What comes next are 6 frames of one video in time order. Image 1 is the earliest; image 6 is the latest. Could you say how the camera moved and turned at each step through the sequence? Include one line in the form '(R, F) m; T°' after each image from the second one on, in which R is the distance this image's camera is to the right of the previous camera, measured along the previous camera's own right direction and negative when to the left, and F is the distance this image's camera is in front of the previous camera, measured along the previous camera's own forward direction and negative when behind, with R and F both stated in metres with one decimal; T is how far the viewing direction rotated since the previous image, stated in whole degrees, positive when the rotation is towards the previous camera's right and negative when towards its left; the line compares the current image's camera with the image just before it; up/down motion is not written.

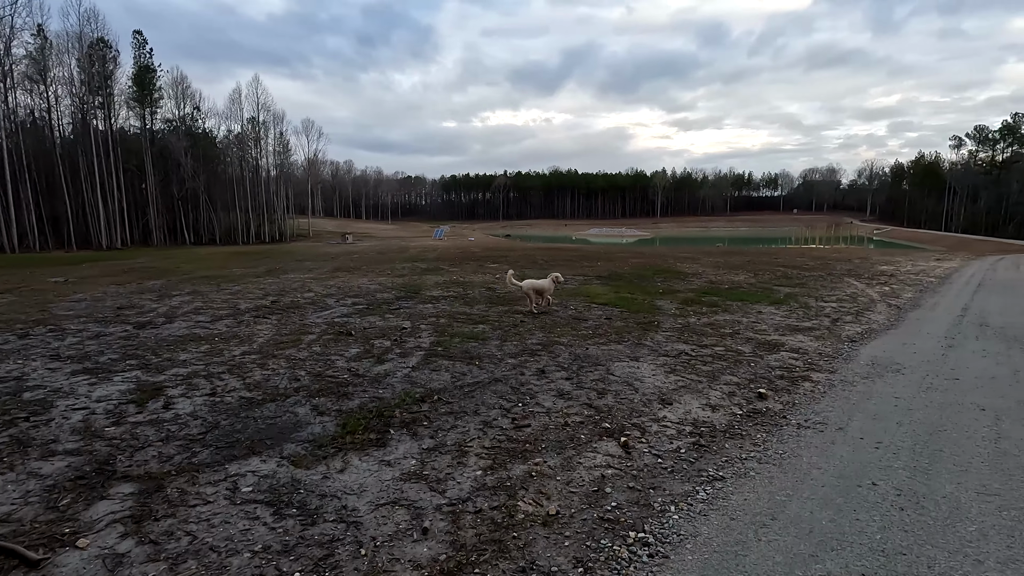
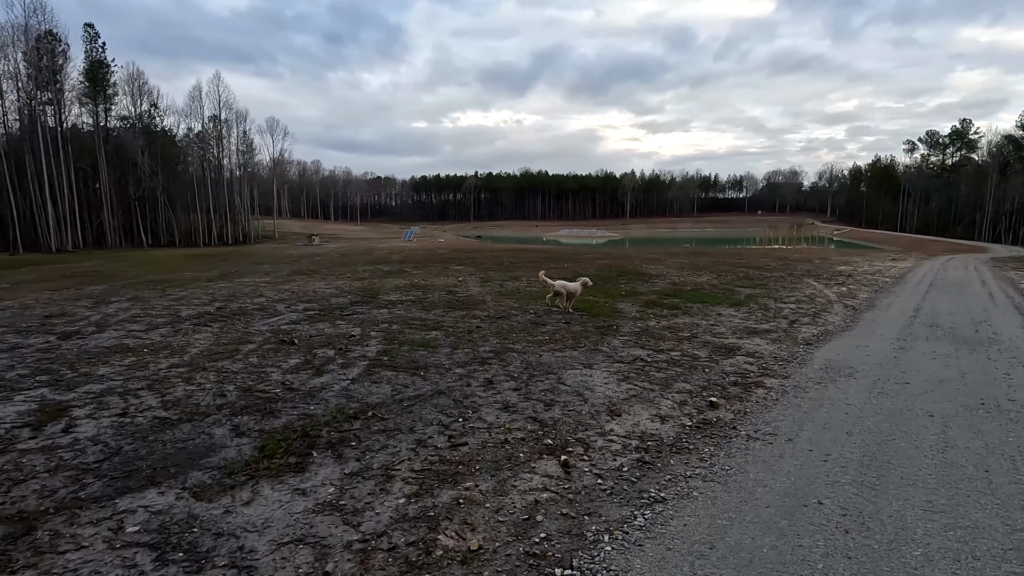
(+0.3, +0.3) m; +3°
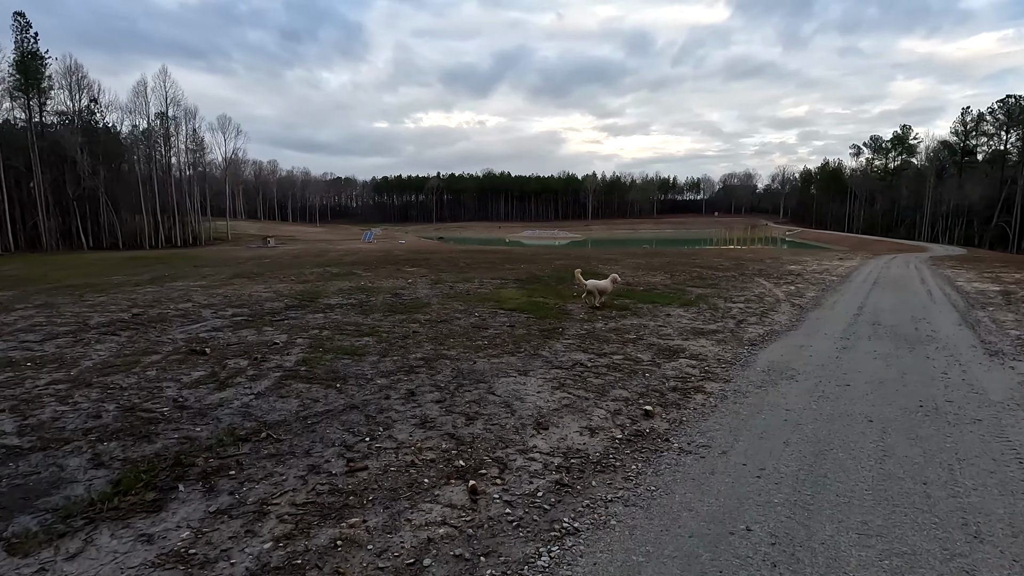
(+0.5, +0.5) m; +4°
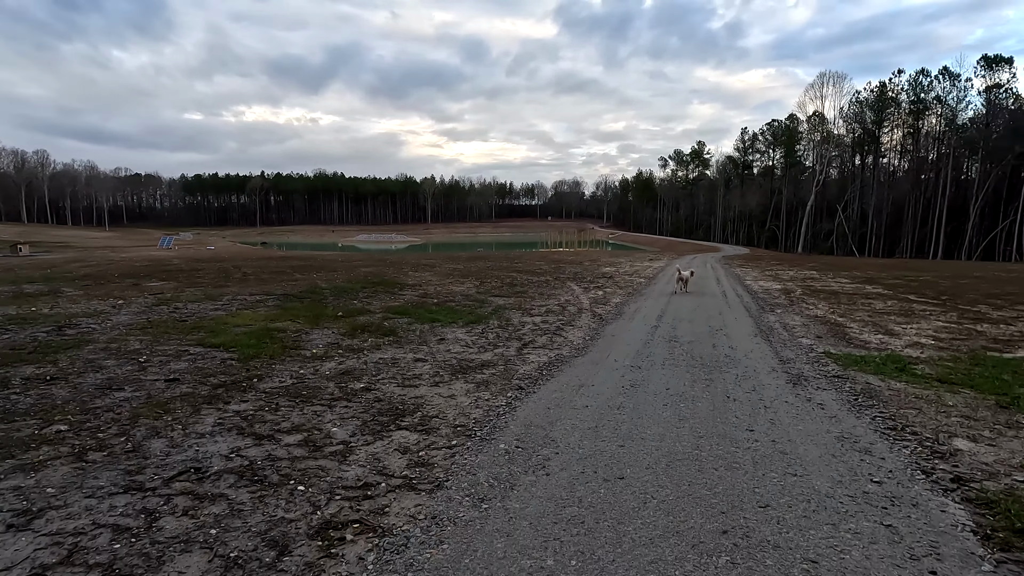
(+2.2, +2.9) m; +16°
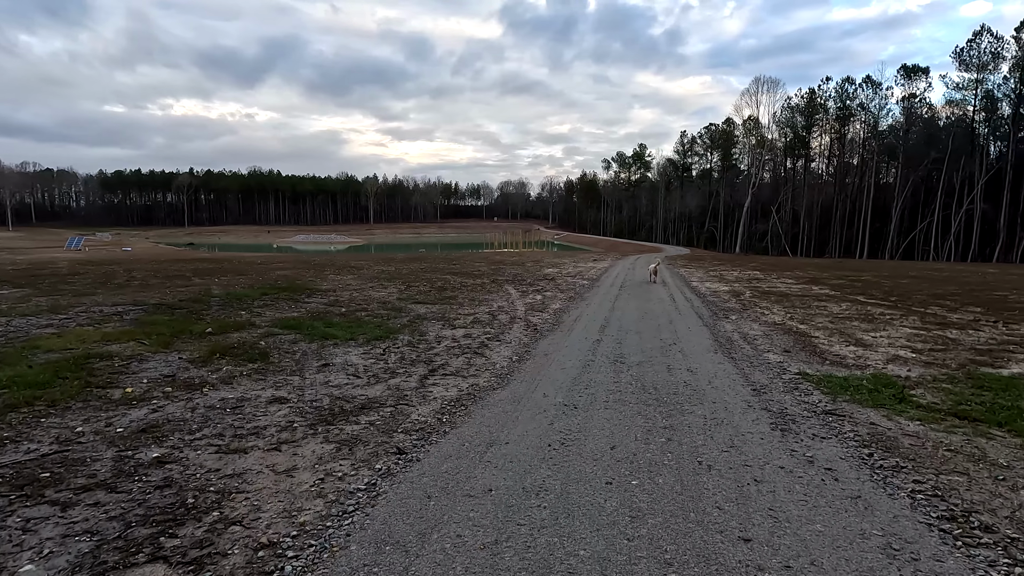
(+0.6, +2.1) m; +6°
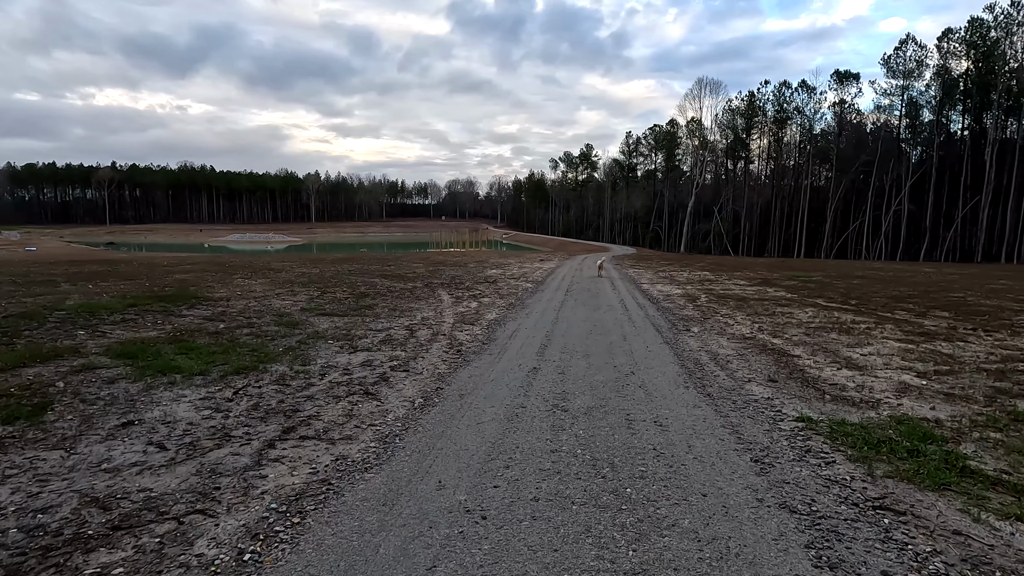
(+0.5, +2.2) m; +5°
